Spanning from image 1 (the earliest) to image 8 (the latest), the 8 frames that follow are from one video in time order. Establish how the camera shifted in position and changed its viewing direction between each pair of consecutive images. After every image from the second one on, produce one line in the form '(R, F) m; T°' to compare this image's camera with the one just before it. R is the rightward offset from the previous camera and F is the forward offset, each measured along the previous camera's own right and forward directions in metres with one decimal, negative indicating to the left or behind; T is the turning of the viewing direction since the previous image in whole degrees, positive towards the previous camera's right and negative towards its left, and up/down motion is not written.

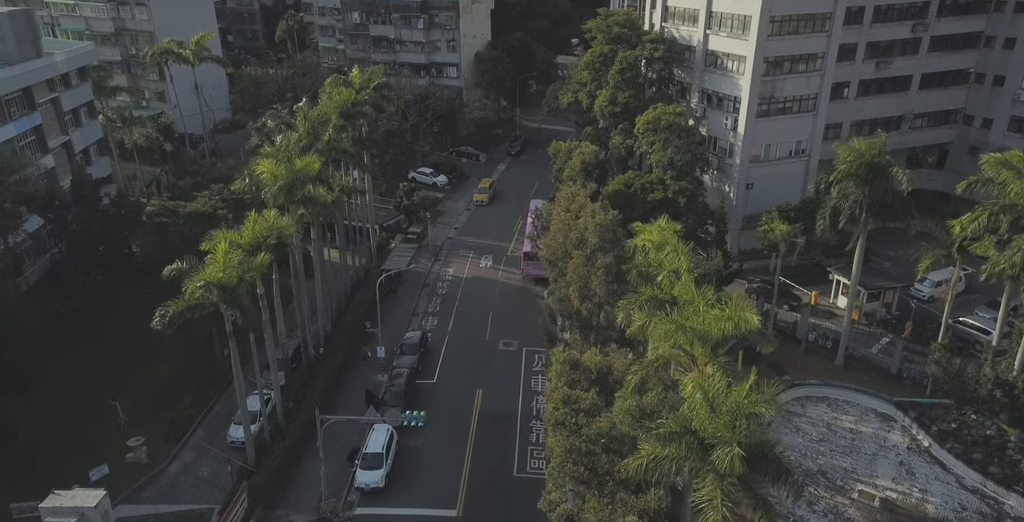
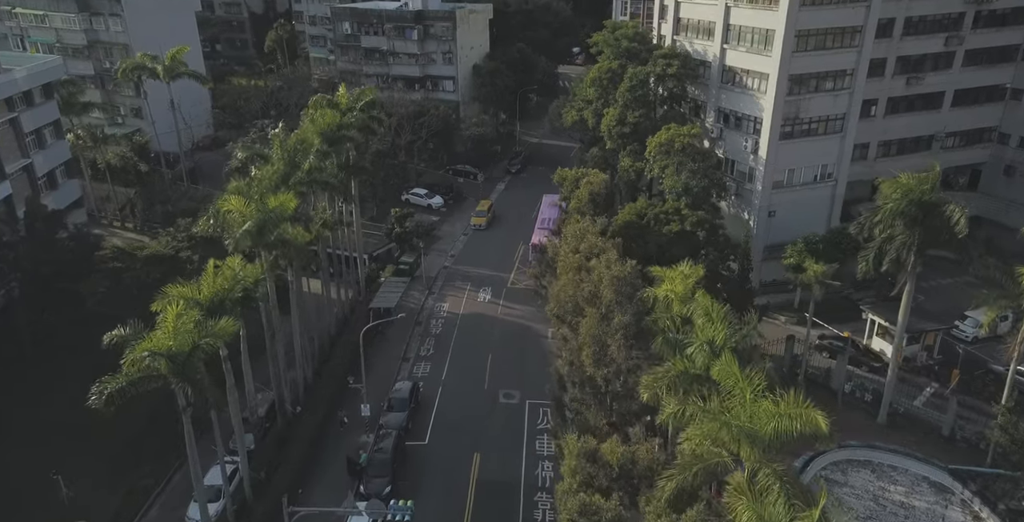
(-0.1, +3.7) m; 0°
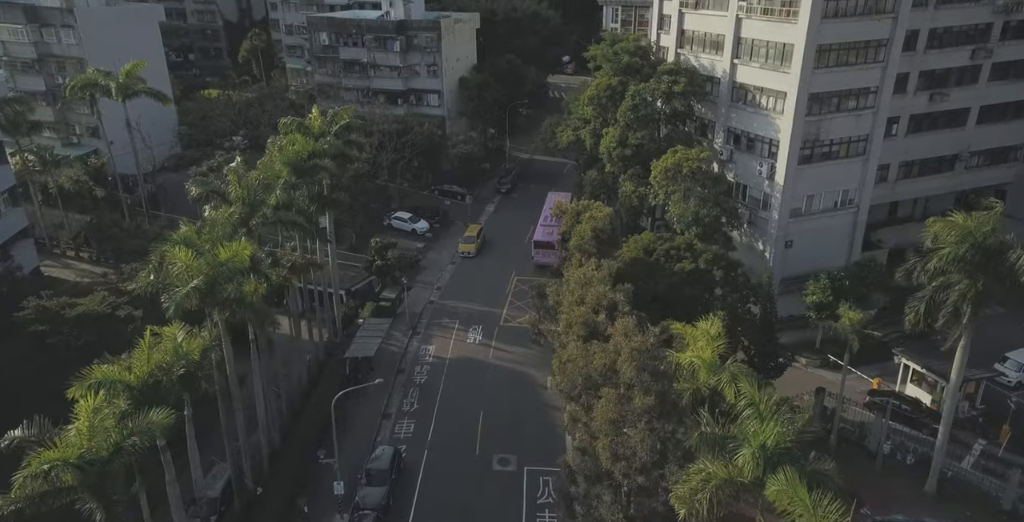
(-0.3, +3.9) m; +1°
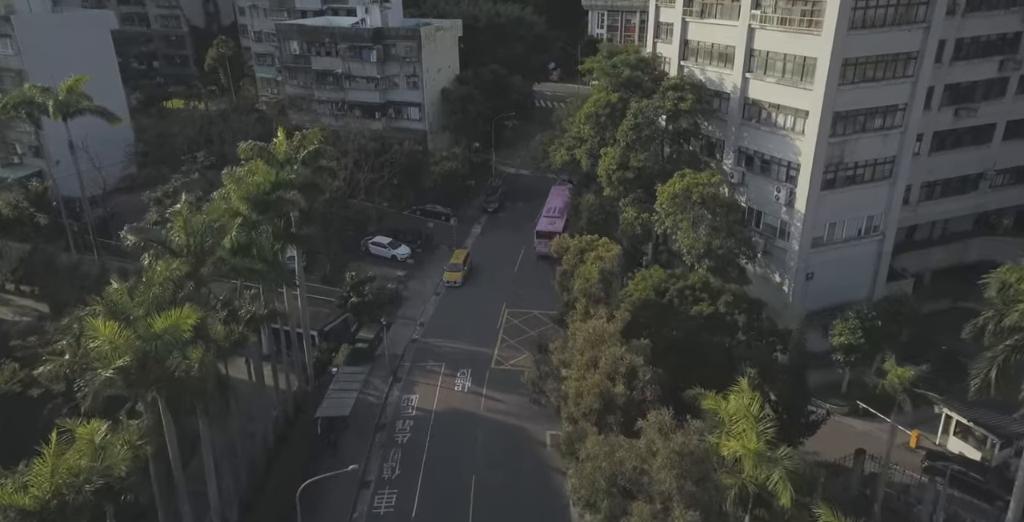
(-0.5, +3.9) m; +2°
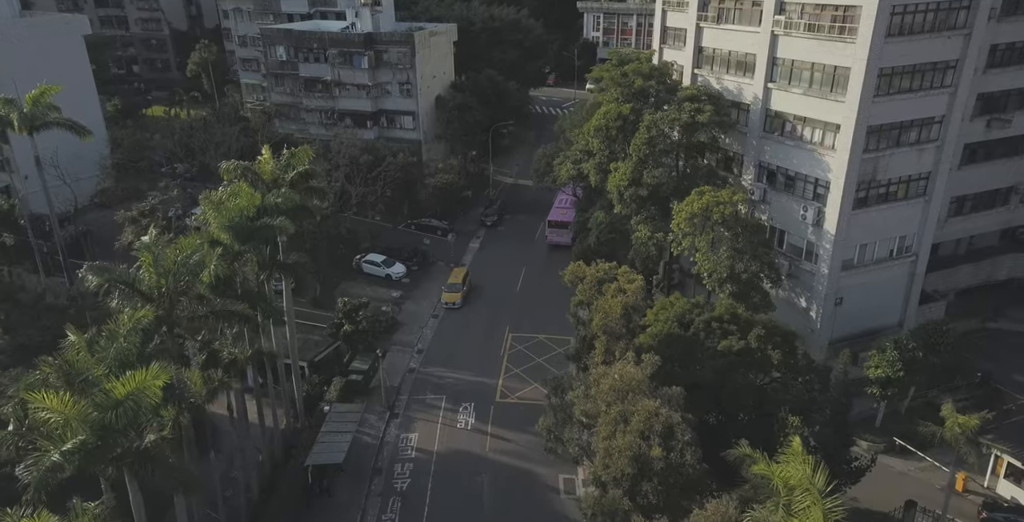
(-0.8, +2.6) m; +1°
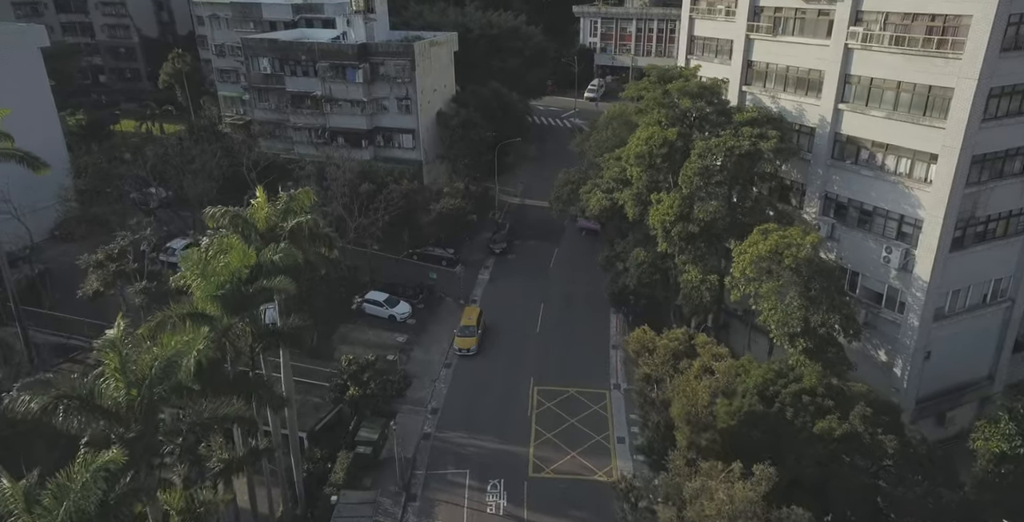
(-2.1, +4.7) m; +2°
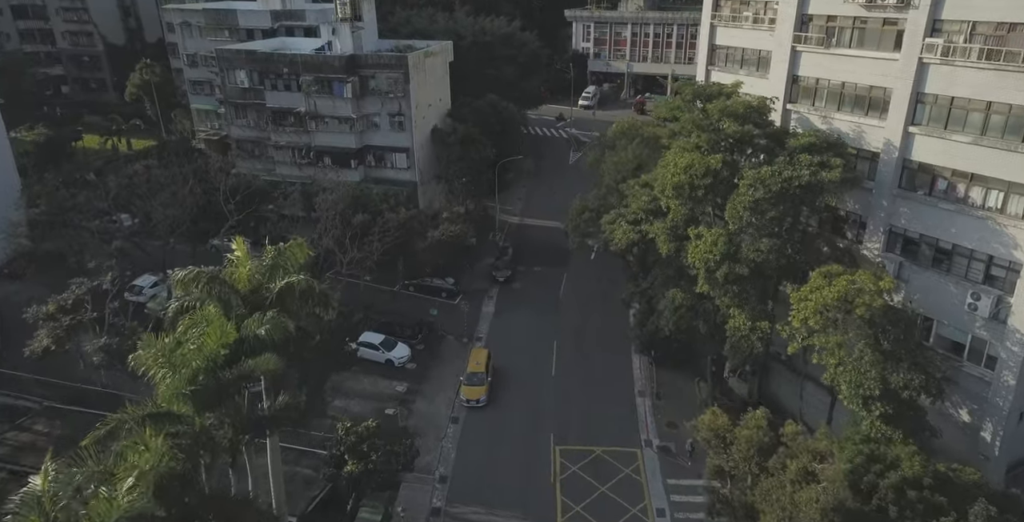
(-1.5, +4.1) m; +2°
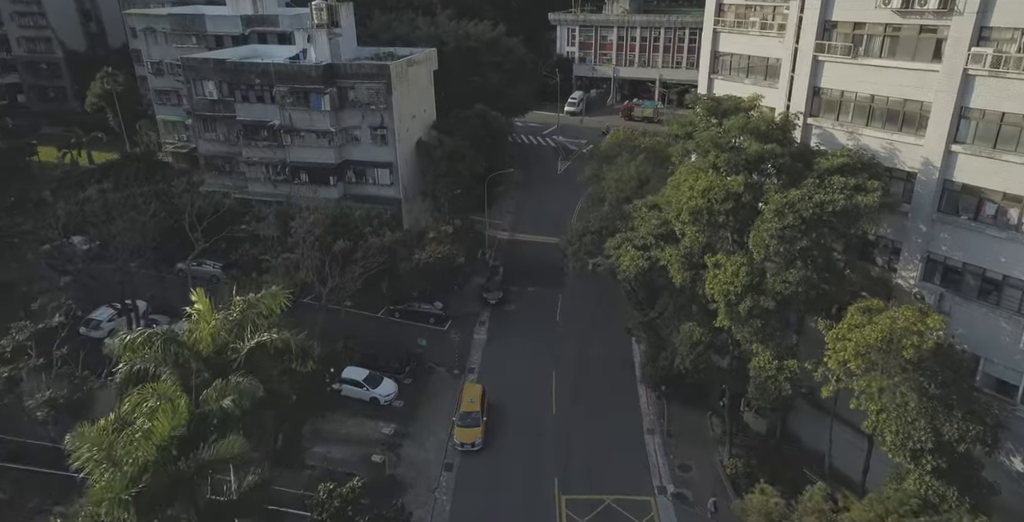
(-0.7, +2.8) m; +2°
